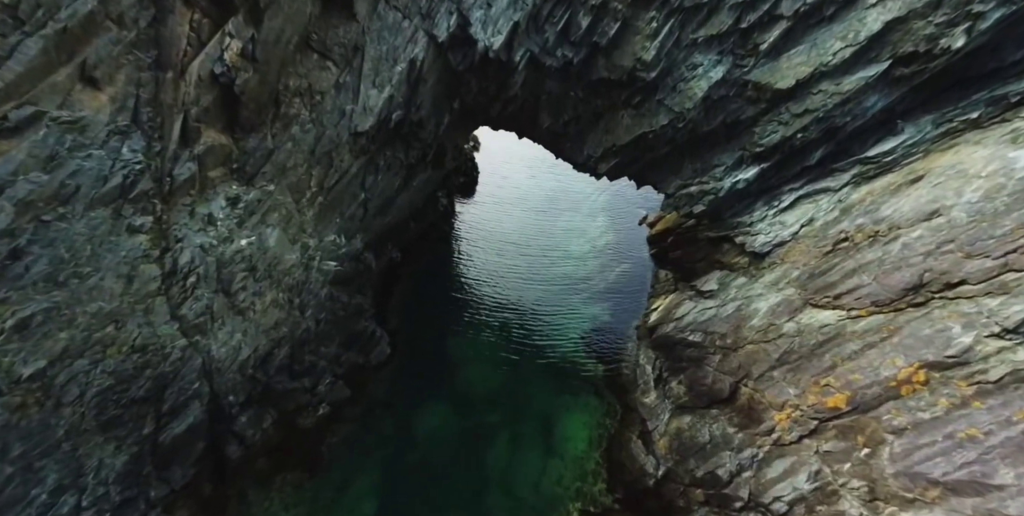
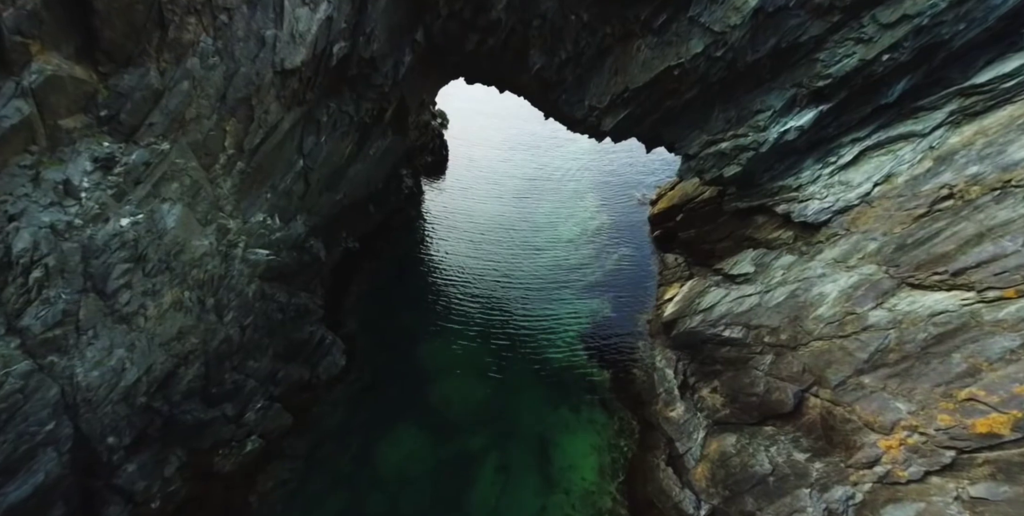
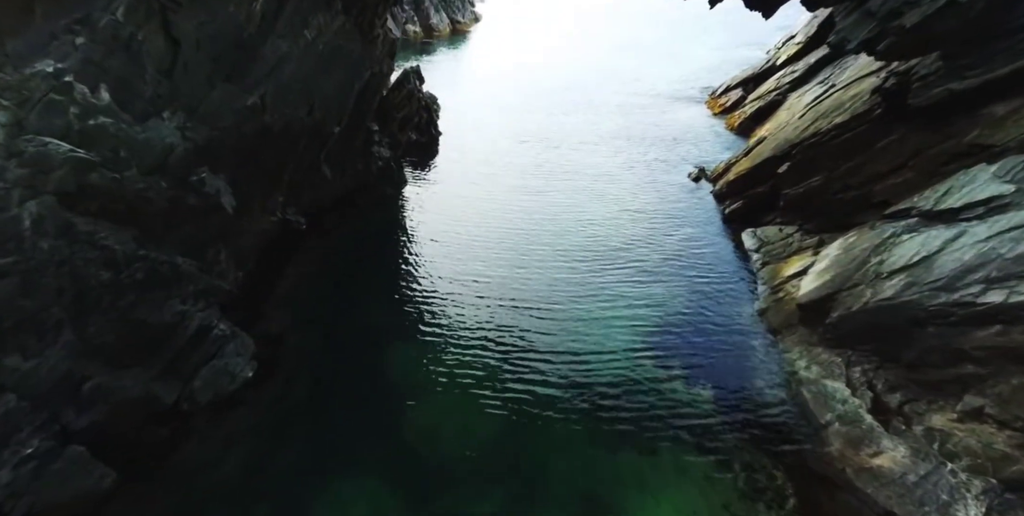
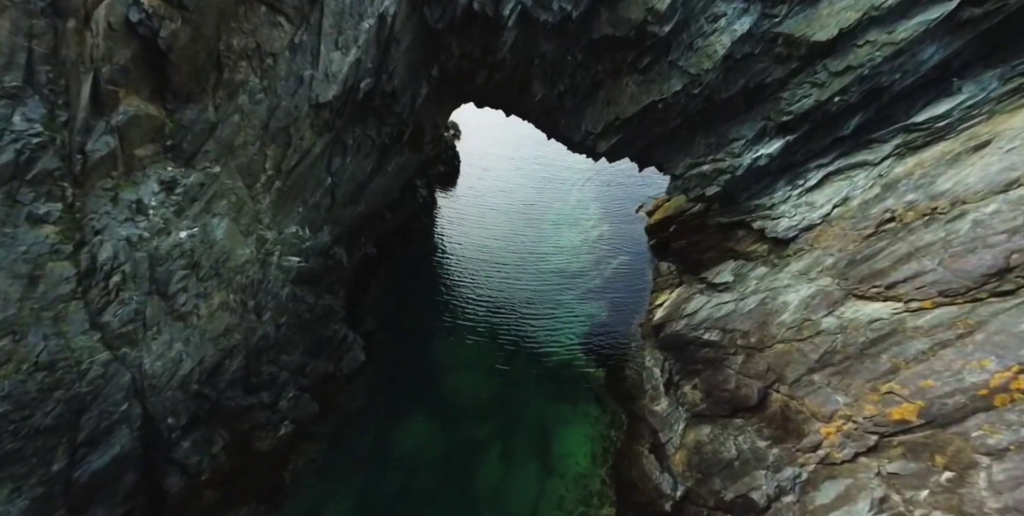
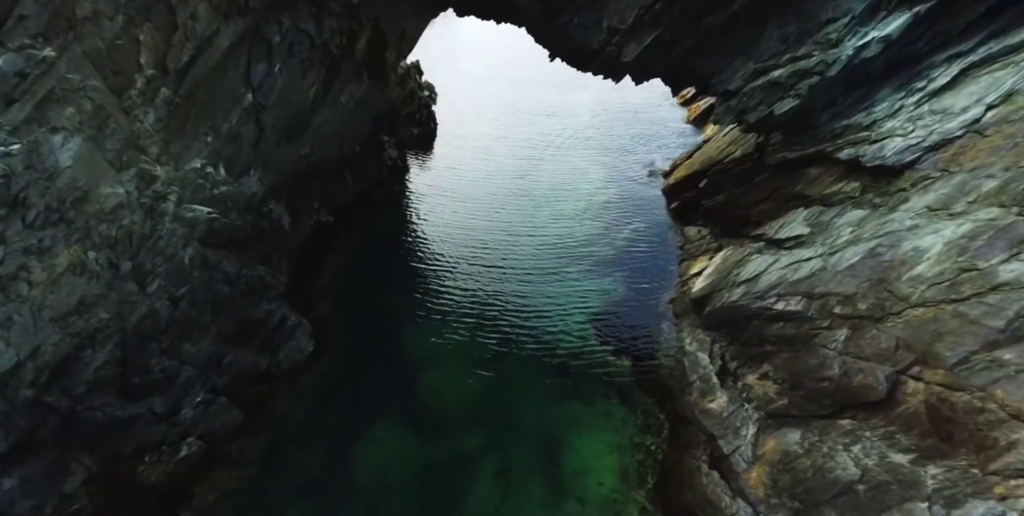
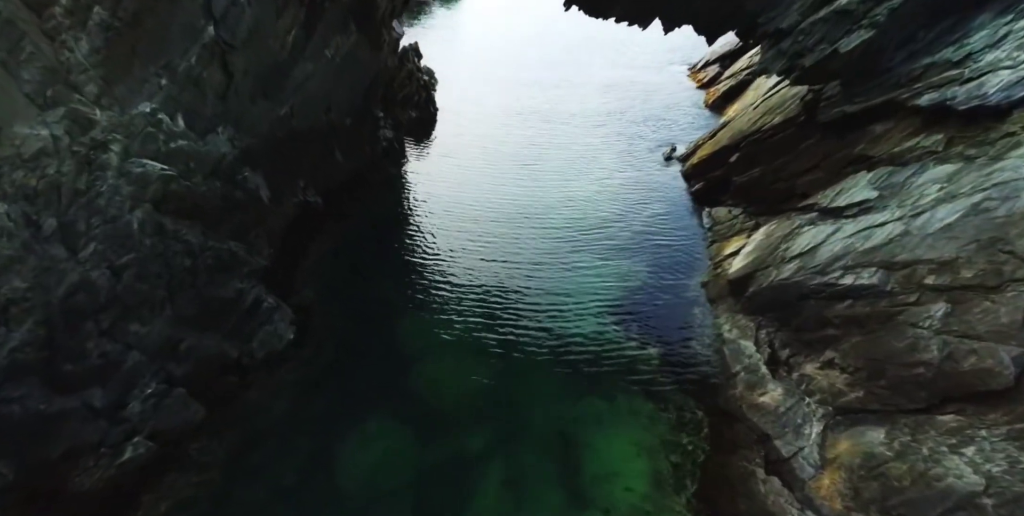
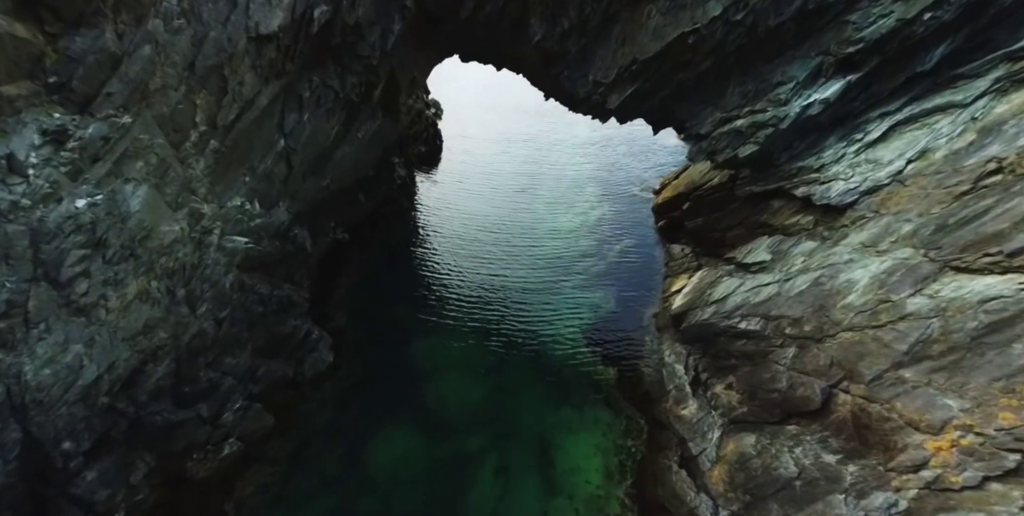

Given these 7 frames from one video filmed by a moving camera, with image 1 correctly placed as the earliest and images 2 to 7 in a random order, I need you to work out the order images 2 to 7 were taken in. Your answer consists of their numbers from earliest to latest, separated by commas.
4, 2, 7, 5, 6, 3
